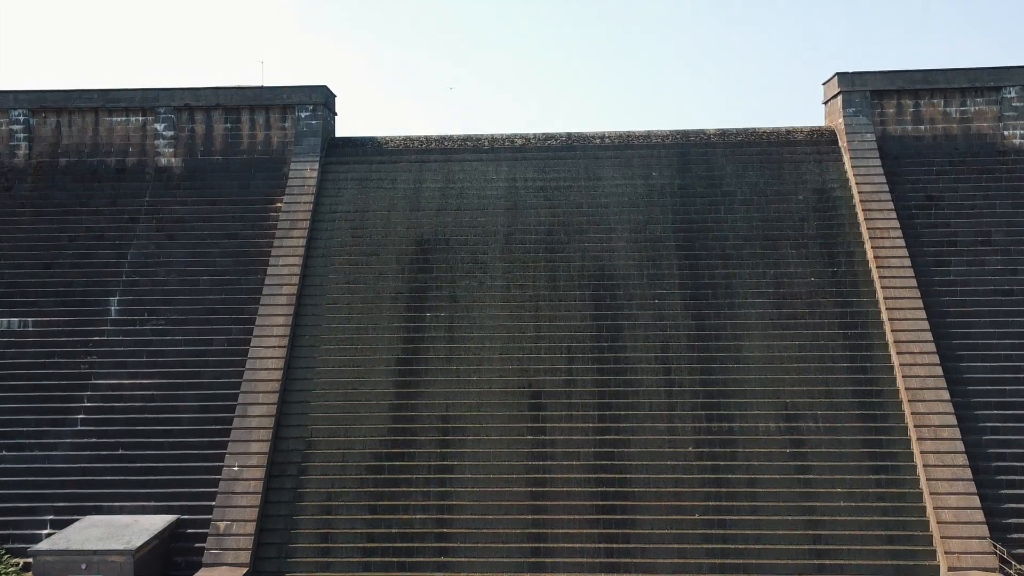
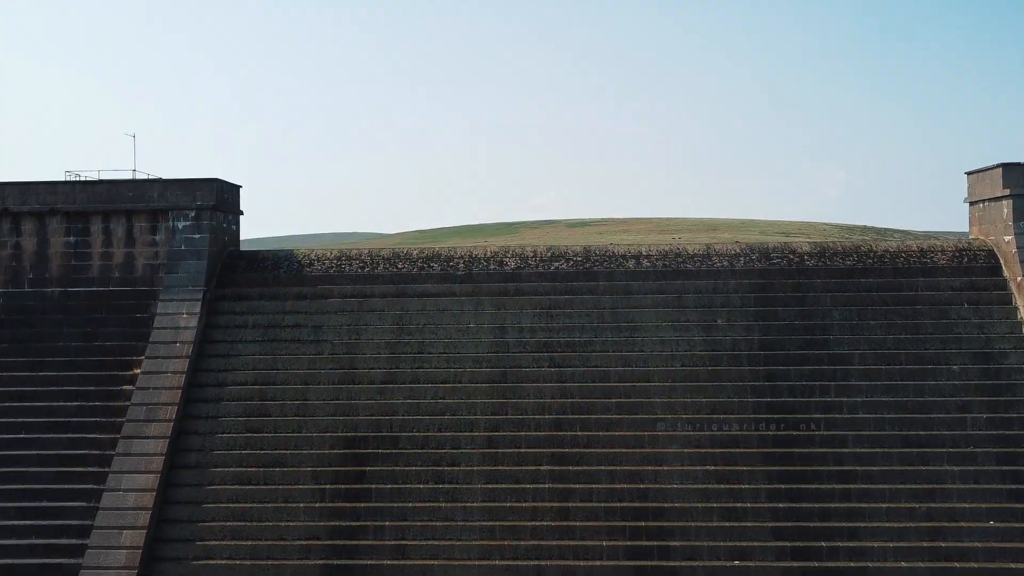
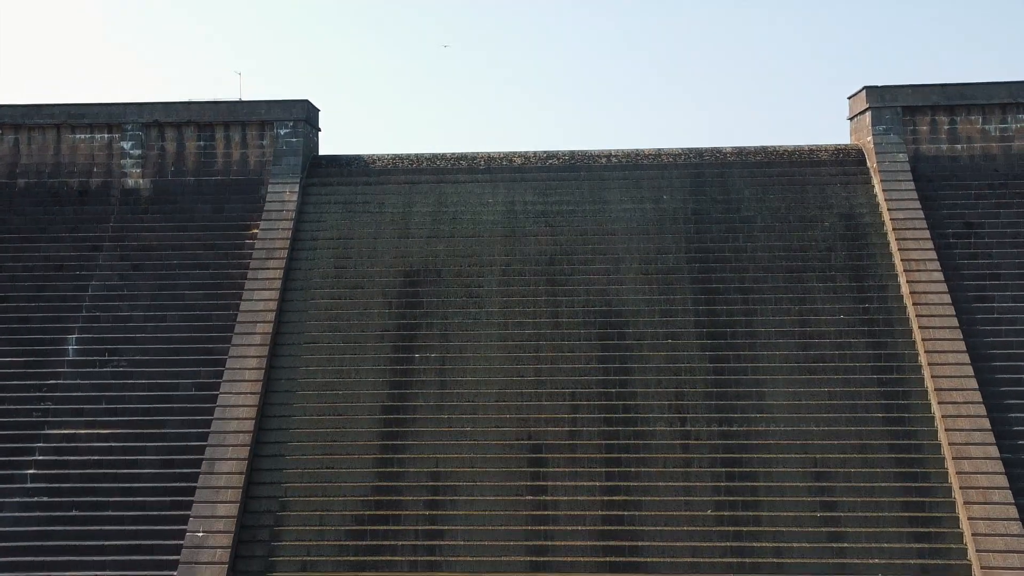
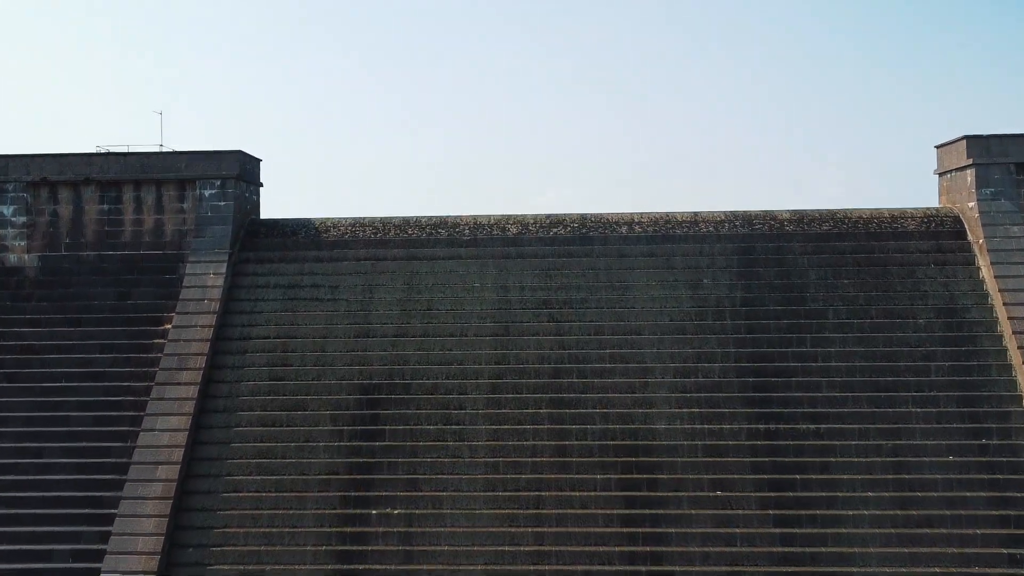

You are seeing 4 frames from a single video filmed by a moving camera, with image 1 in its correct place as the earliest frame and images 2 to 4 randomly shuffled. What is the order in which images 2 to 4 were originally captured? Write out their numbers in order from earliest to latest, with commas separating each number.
3, 4, 2
